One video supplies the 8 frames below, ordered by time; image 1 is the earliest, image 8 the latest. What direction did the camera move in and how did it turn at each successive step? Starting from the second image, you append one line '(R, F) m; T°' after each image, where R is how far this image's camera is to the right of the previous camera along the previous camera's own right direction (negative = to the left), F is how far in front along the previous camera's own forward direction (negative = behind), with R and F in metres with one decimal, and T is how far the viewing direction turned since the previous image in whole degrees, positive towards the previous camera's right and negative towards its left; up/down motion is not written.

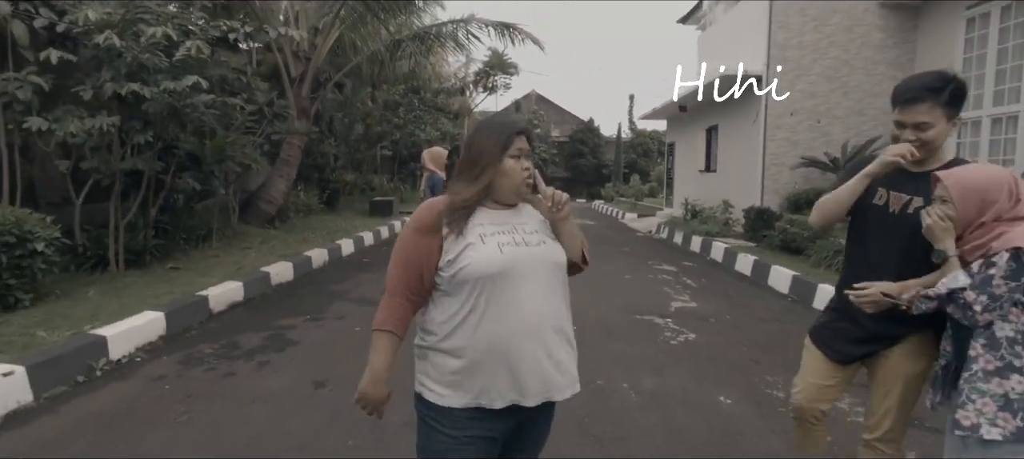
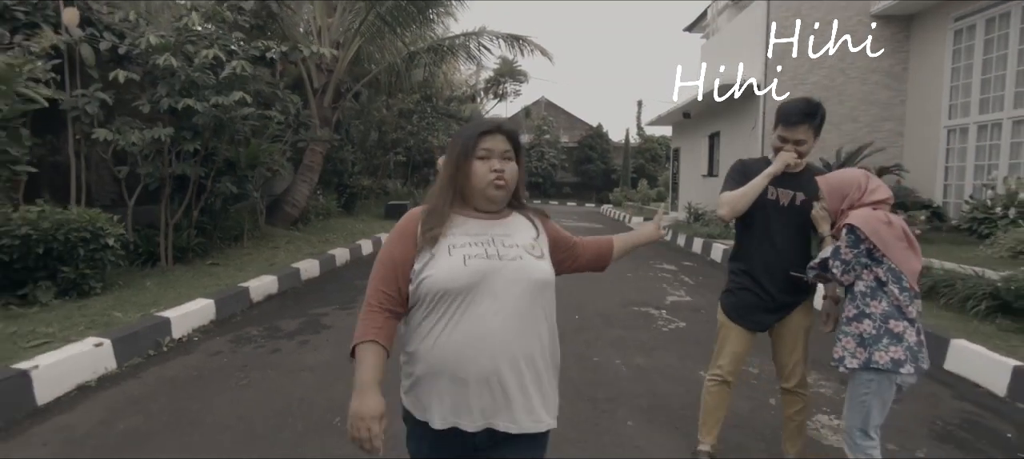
(0.0, -0.7) m; -1°
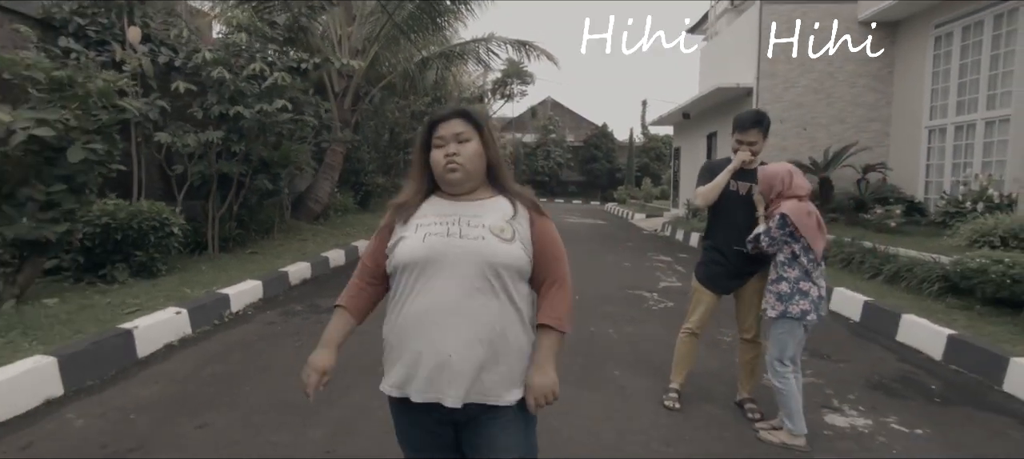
(0.0, -0.9) m; -1°
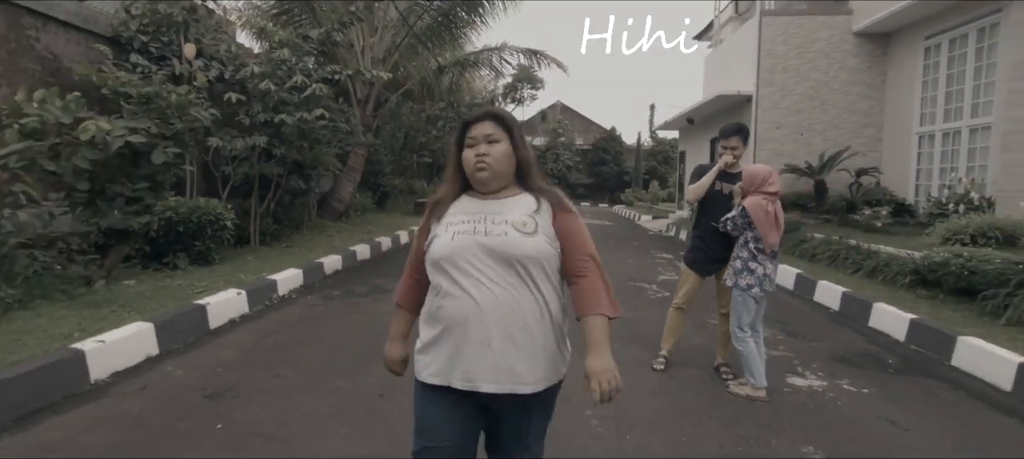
(-0.1, -0.9) m; -1°
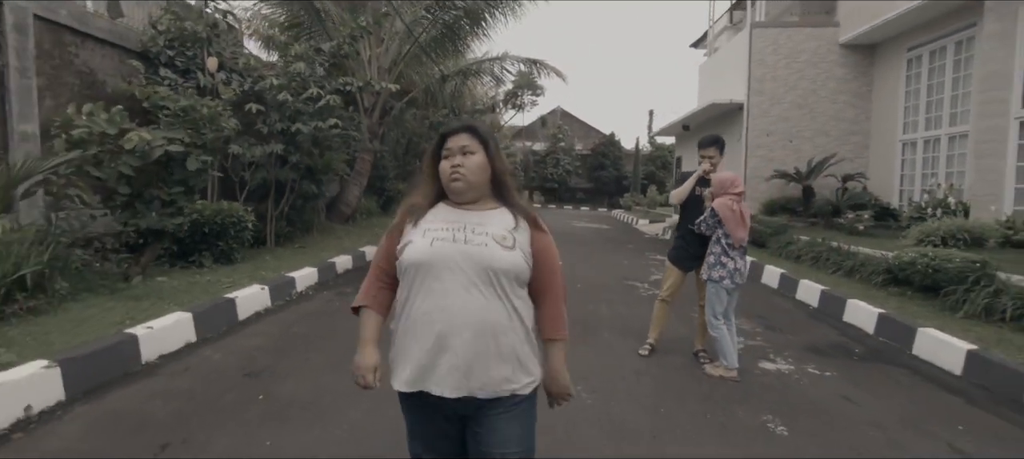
(0.0, -0.6) m; 0°
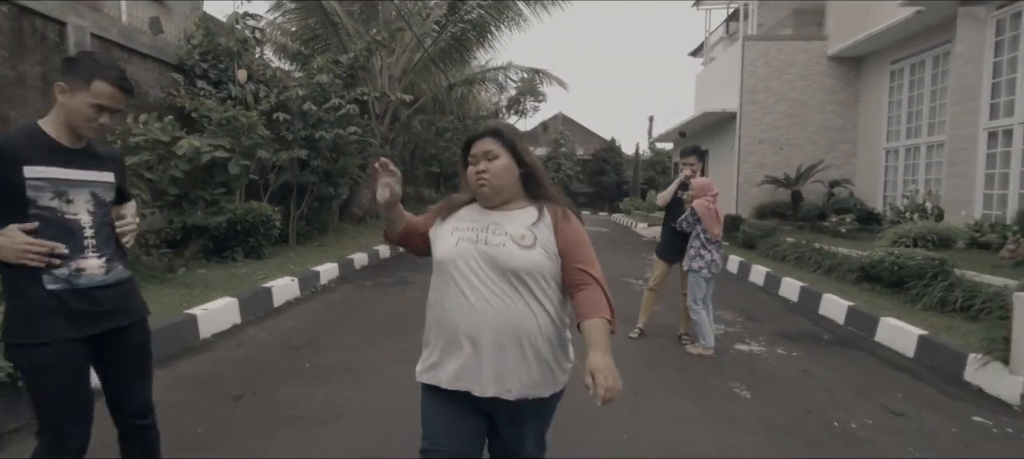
(-0.1, -0.8) m; 0°
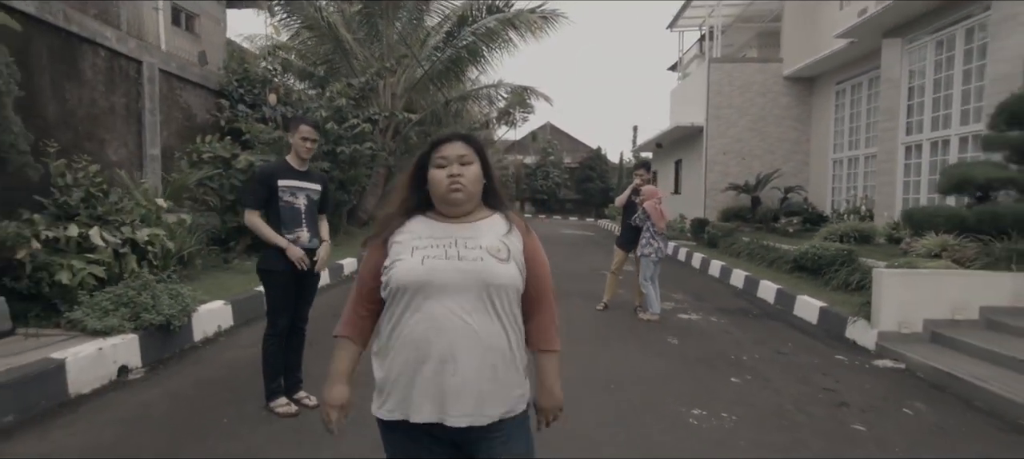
(0.0, -1.8) m; +1°
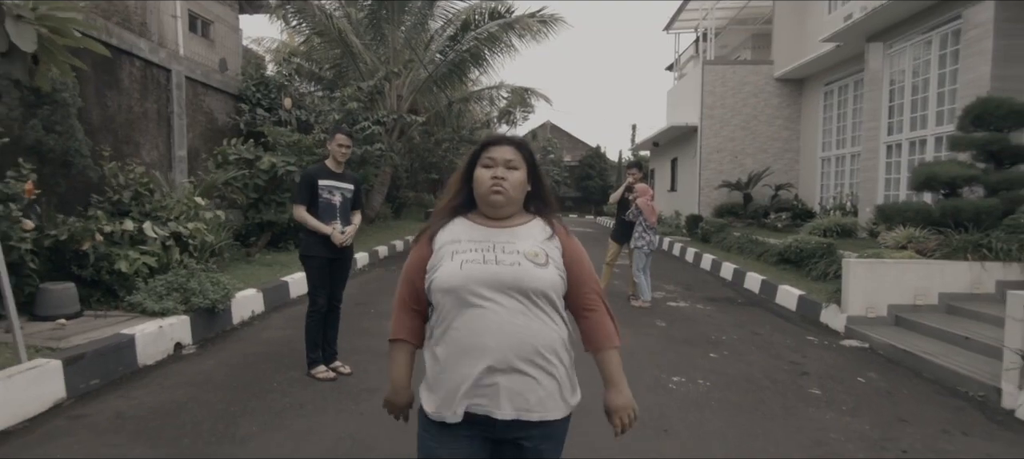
(0.0, -0.7) m; 0°
